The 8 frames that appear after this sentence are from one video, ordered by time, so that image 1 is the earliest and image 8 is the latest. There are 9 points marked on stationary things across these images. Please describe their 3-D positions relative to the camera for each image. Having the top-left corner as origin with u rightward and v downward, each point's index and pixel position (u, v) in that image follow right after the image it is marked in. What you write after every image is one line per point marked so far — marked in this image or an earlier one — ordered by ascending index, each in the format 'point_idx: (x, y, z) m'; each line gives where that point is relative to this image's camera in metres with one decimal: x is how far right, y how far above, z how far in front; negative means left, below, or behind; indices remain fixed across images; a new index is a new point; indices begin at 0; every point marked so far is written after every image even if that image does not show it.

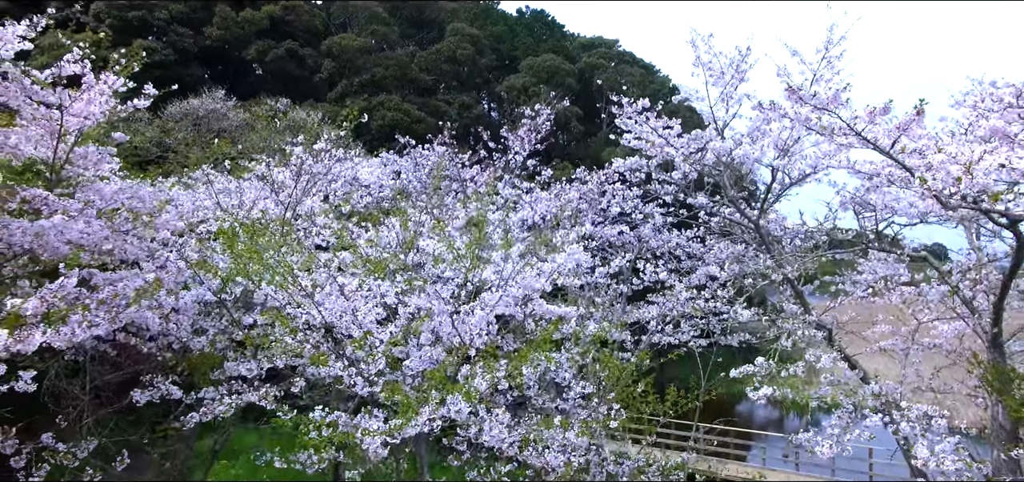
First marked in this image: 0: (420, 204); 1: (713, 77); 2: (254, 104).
0: (-0.7, +0.3, +6.5) m
1: (+1.4, +1.2, +6.2) m
2: (-4.6, +2.4, +15.4) m
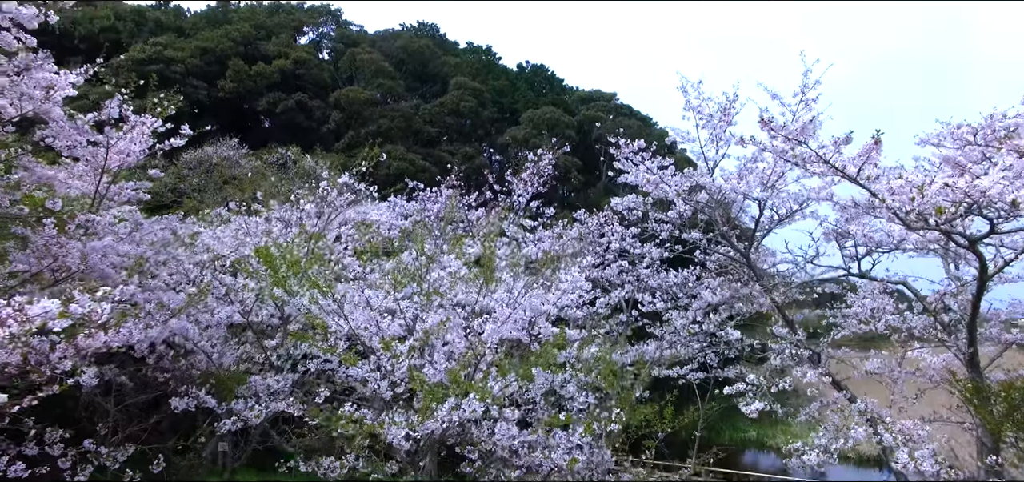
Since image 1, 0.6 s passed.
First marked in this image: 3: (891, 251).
0: (-0.7, 0.0, +6.9) m
1: (+1.5, +1.0, +6.7) m
2: (-4.6, +1.6, +16.0) m
3: (+2.5, 0.0, +5.8) m
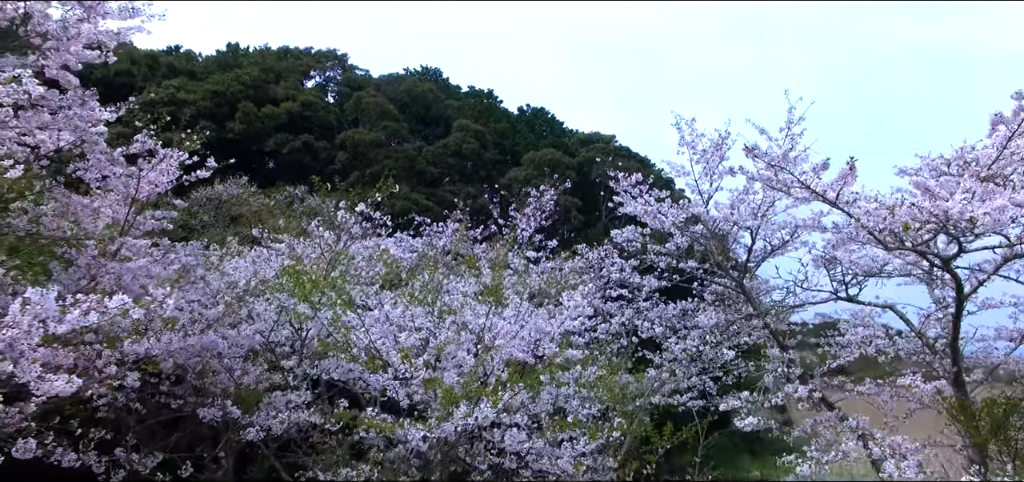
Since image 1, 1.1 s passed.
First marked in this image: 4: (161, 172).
0: (-0.6, -0.2, +7.3) m
1: (+1.5, +0.7, +7.1) m
2: (-4.5, +0.9, +16.4) m
3: (+2.6, -0.2, +6.1) m
4: (-2.6, +0.5, +6.5) m
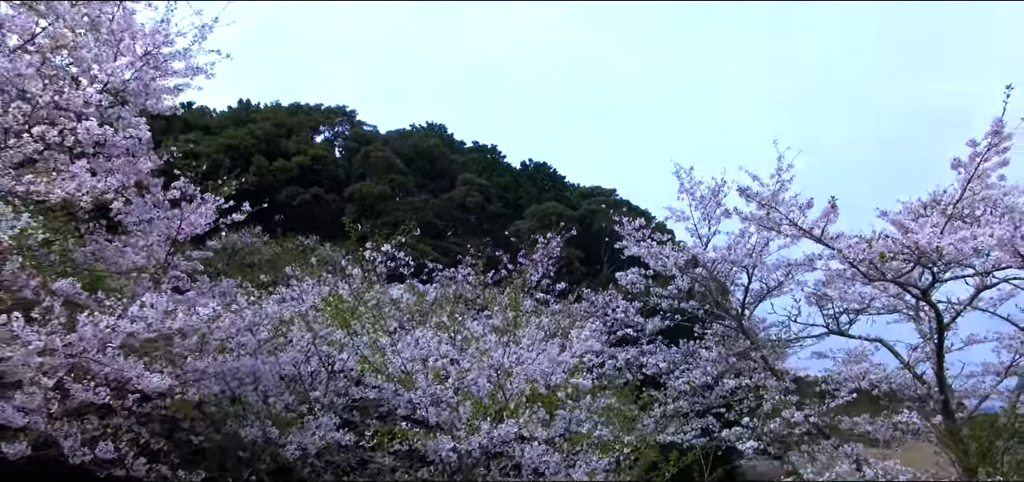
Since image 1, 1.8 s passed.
0: (-0.5, -0.6, +7.8) m
1: (+1.6, +0.4, +7.7) m
2: (-4.4, 0.0, +16.9) m
3: (+2.7, -0.5, +6.6) m
4: (-2.5, +0.2, +7.0) m
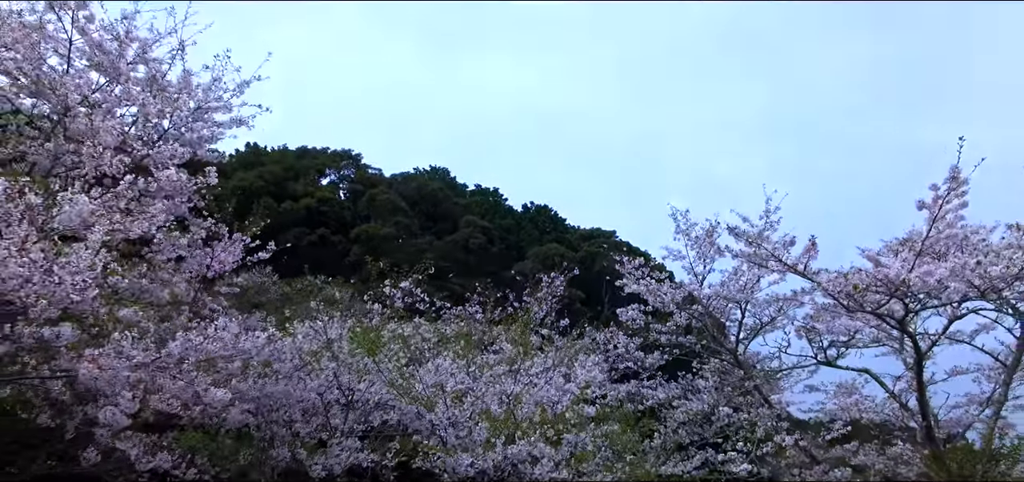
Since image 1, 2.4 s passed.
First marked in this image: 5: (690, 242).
0: (-0.5, -0.9, +8.2) m
1: (+1.7, 0.0, +8.2) m
2: (-4.3, -0.8, +17.4) m
3: (+2.7, -0.8, +7.1) m
4: (-2.5, -0.1, +7.5) m
5: (+1.7, 0.0, +8.1) m
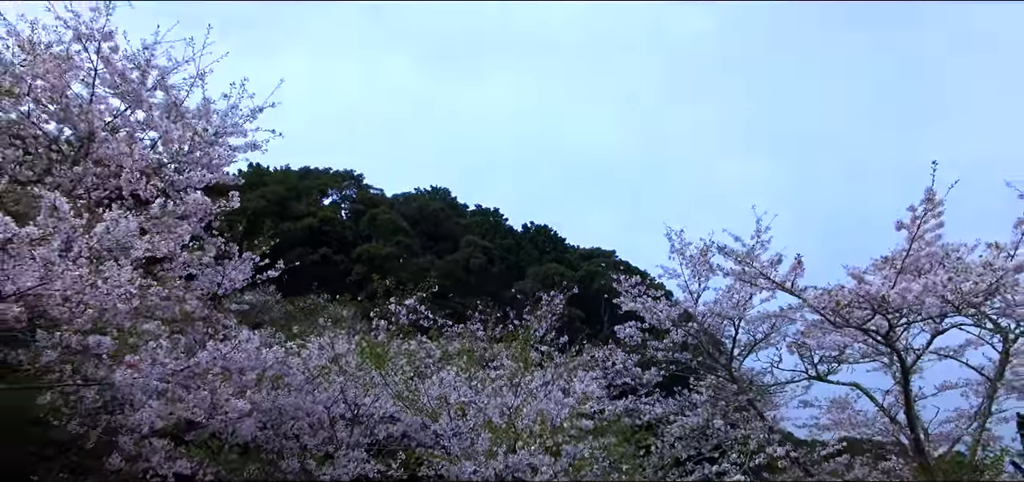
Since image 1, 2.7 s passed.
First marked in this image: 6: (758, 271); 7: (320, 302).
0: (-0.4, -1.1, +8.4) m
1: (+1.7, -0.2, +8.4) m
2: (-4.3, -1.2, +17.6) m
3: (+2.8, -1.0, +7.3) m
4: (-2.5, -0.3, +7.8) m
5: (+1.7, -0.2, +8.4) m
6: (+2.0, -0.3, +6.9) m
7: (-3.6, -1.1, +16.1) m
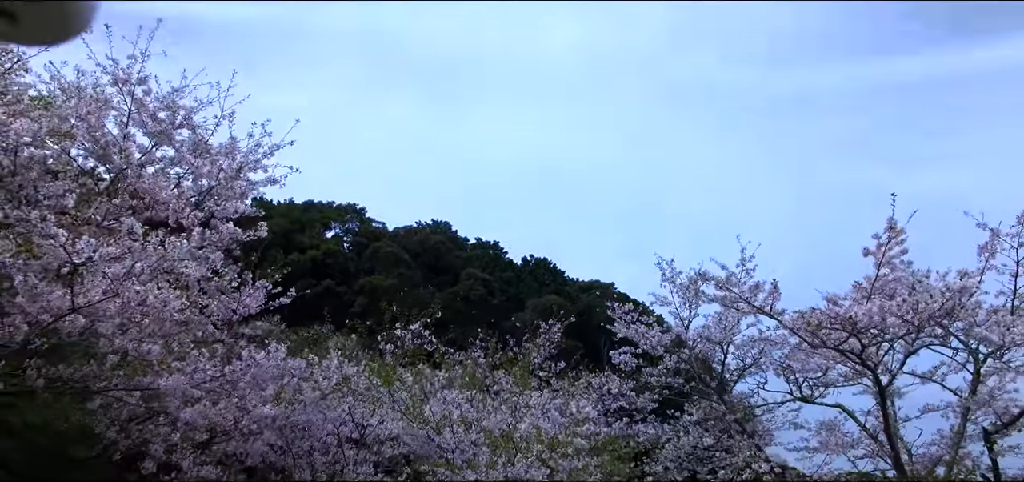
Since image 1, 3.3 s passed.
0: (-0.5, -1.4, +8.8) m
1: (+1.7, -0.5, +8.8) m
2: (-4.3, -1.9, +18.0) m
3: (+2.7, -1.2, +7.7) m
4: (-2.5, -0.5, +8.2) m
5: (+1.7, -0.5, +8.8) m
6: (+2.0, -0.5, +7.4) m
7: (-3.6, -1.7, +16.5) m
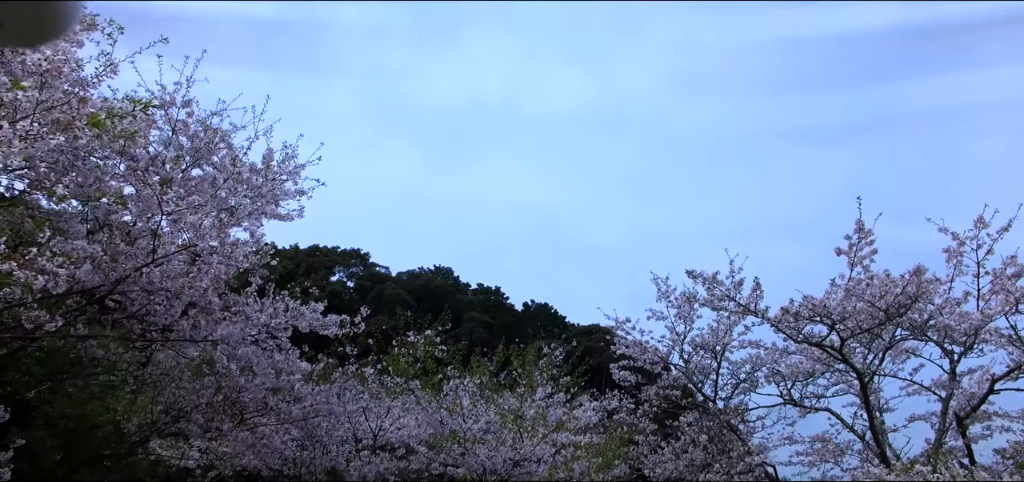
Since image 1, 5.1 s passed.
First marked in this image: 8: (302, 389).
0: (-0.4, -1.6, +9.3) m
1: (+1.7, -0.7, +9.4) m
2: (-4.3, -2.6, +18.5) m
3: (+2.8, -1.4, +8.2) m
4: (-2.4, -0.7, +8.7) m
5: (+1.7, -0.7, +9.4) m
6: (+2.0, -0.6, +7.9) m
7: (-3.5, -2.4, +17.0) m
8: (-1.9, -1.4, +7.8) m
